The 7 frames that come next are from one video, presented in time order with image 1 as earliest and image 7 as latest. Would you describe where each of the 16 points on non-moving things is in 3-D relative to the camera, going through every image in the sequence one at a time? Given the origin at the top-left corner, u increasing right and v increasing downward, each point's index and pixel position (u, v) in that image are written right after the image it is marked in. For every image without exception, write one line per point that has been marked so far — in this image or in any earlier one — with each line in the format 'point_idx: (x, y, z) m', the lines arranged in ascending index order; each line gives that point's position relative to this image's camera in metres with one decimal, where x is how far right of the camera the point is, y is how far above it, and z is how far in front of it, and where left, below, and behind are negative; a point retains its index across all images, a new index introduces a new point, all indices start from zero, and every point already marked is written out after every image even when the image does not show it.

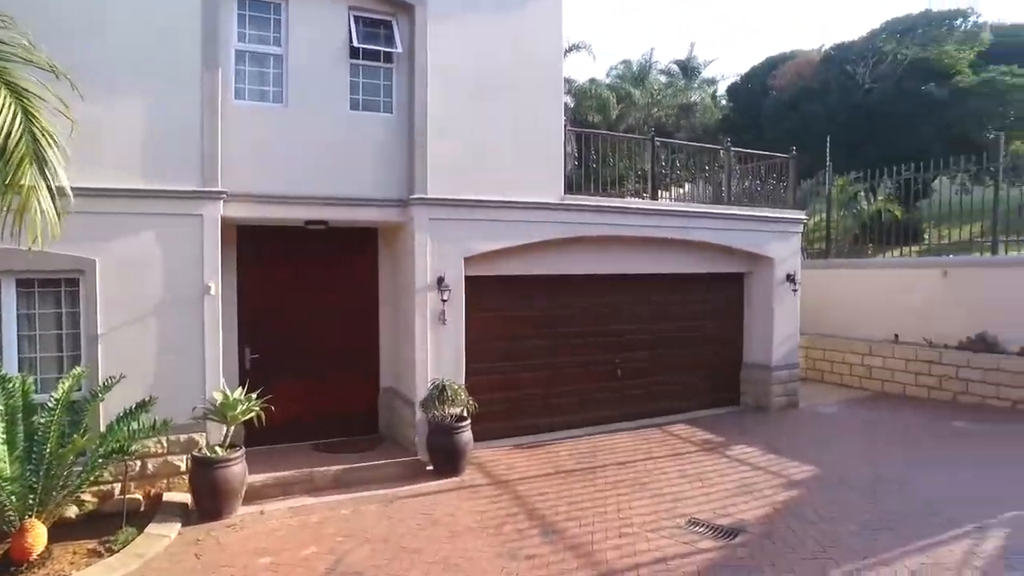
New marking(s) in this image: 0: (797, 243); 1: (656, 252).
0: (+4.1, +0.6, +9.5) m
1: (+1.9, +0.5, +8.8) m
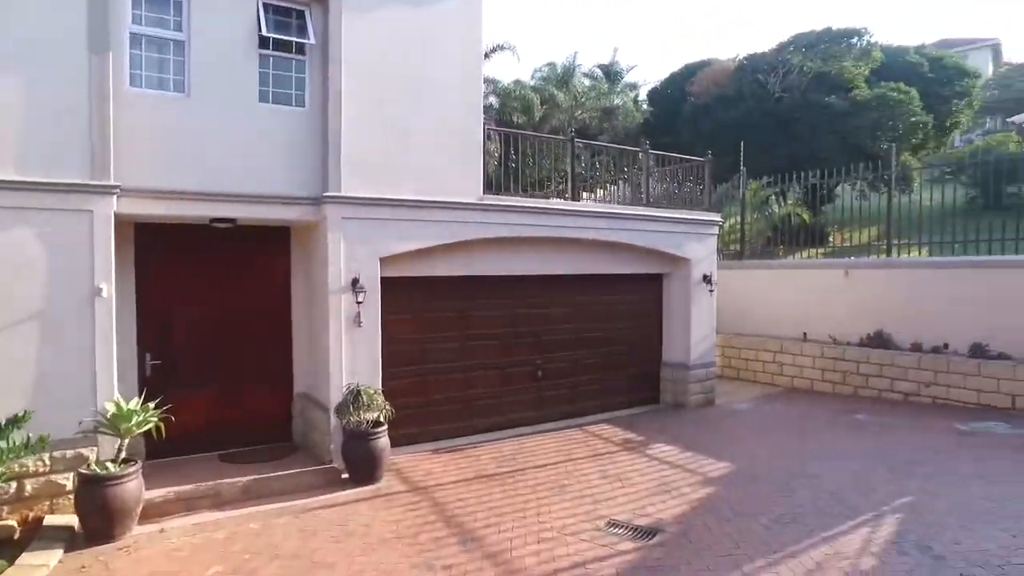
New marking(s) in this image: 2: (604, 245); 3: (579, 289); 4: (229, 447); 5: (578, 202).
0: (+3.0, +0.6, +9.8) m
1: (+0.8, +0.4, +8.9) m
2: (+1.2, +0.6, +9.0) m
3: (+0.9, 0.0, +9.1) m
4: (-3.2, -1.8, +7.4) m
5: (+0.8, +1.1, +8.5) m
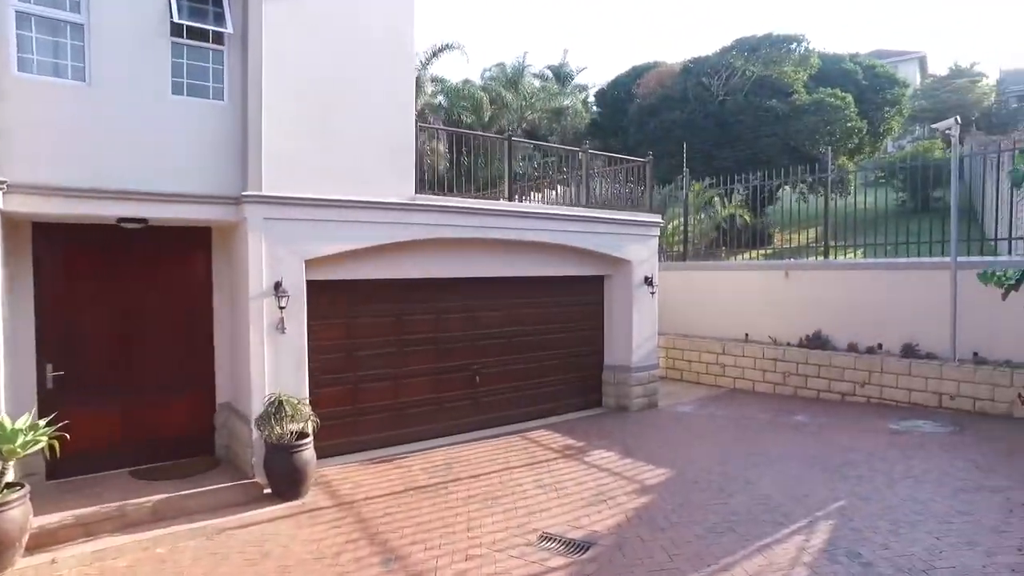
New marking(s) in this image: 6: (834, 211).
0: (+2.1, +0.6, +9.8) m
1: (0.0, +0.4, +8.6) m
2: (+0.4, +0.5, +8.9) m
3: (+0.1, -0.1, +8.9) m
4: (-3.9, -1.8, +6.9) m
5: (0.0, +1.1, +8.3) m
6: (+5.4, +1.3, +11.0) m
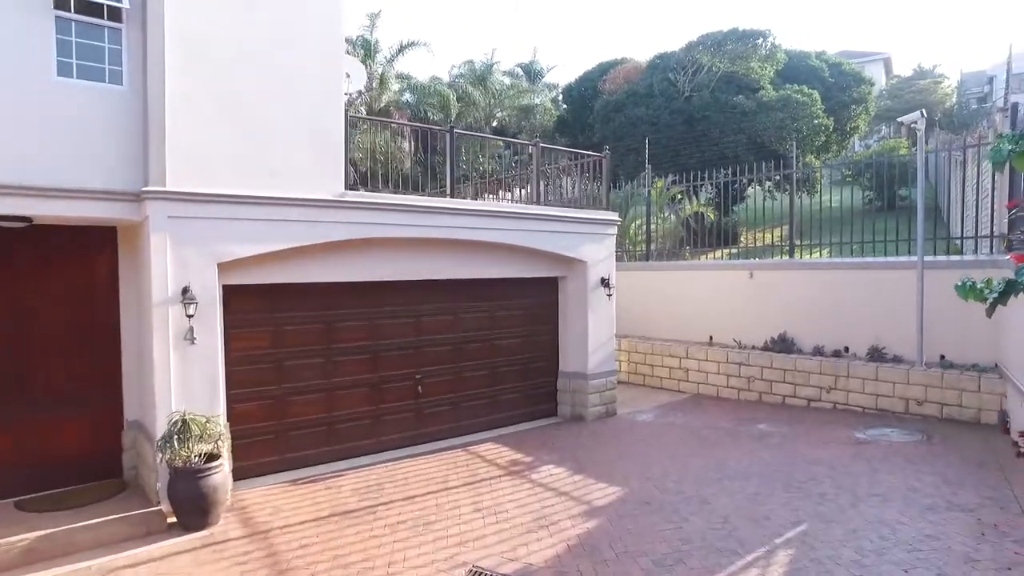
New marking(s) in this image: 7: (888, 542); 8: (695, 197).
0: (+1.4, +0.6, +9.2) m
1: (-0.6, +0.4, +8.1) m
2: (-0.3, +0.5, +8.3) m
3: (-0.6, -0.1, +8.3) m
4: (-4.5, -1.9, +6.2) m
5: (-0.6, +1.0, +7.7) m
6: (+4.7, +1.3, +10.6) m
7: (+2.7, -1.8, +4.7) m
8: (+3.4, +1.7, +12.1) m
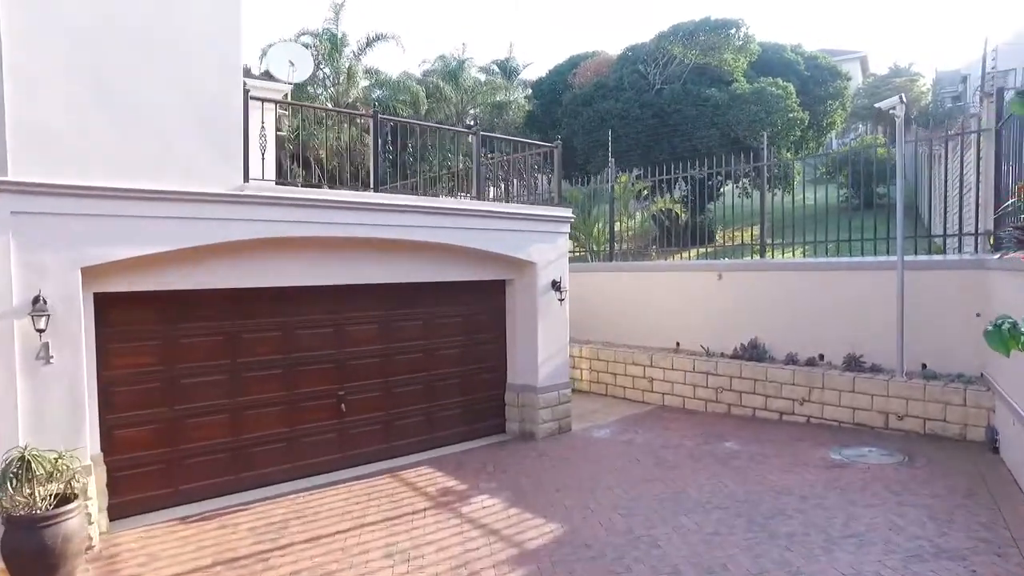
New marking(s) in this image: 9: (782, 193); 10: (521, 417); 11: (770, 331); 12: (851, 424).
0: (+0.7, +0.5, +8.4) m
1: (-1.3, +0.3, +7.2) m
2: (-1.0, +0.5, +7.4) m
3: (-1.3, -0.1, +7.4) m
4: (-5.1, -2.0, +5.2) m
5: (-1.3, +1.0, +6.8) m
6: (+3.9, +1.2, +9.8) m
7: (+2.1, -1.8, +3.9) m
8: (+2.6, +1.6, +11.3) m
9: (+4.0, +1.4, +9.8) m
10: (+0.1, -1.6, +8.2) m
11: (+3.7, -0.6, +9.4) m
12: (+4.0, -1.6, +7.8) m
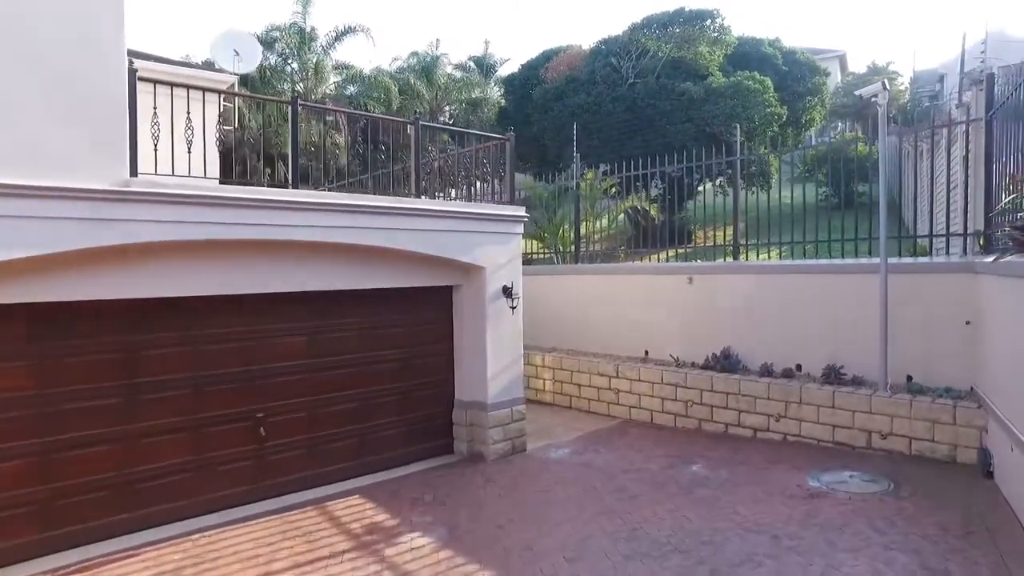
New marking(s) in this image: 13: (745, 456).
0: (+0.1, +0.5, +7.6) m
1: (-1.9, +0.2, +6.3) m
2: (-1.5, +0.4, +6.6) m
3: (-1.9, -0.2, +6.6) m
4: (-5.6, -2.1, +4.3) m
5: (-1.9, +0.9, +6.0) m
6: (+3.3, +1.2, +9.1) m
7: (+1.6, -1.9, +3.1) m
8: (+1.9, +1.6, +10.6) m
9: (+3.4, +1.4, +9.1) m
10: (-0.5, -1.7, +7.4) m
11: (+3.0, -0.7, +8.7) m
12: (+3.4, -1.7, +7.1) m
13: (+2.5, -1.8, +7.0) m
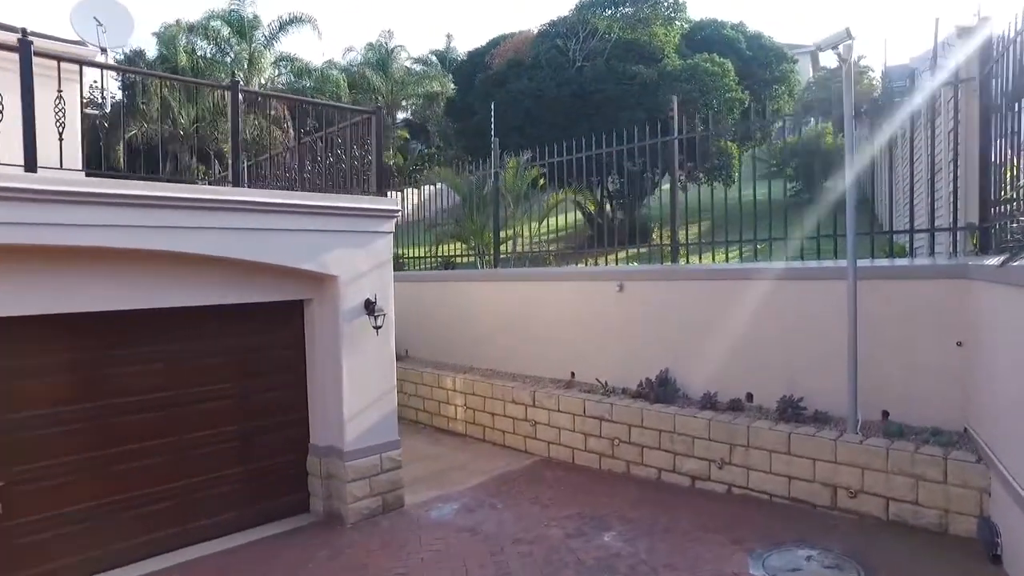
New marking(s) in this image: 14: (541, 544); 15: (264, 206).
0: (-1.1, +0.4, +5.9) m
1: (-3.0, +0.1, +4.6) m
2: (-2.7, +0.3, +4.8) m
3: (-3.0, -0.3, +4.8) m
4: (-6.7, -2.2, +2.4) m
5: (-3.0, +0.8, +4.2) m
6: (+2.0, +1.1, +7.5) m
7: (+0.6, -2.0, +1.5) m
8: (+0.7, +1.5, +8.9) m
9: (+2.2, +1.3, +7.6) m
10: (-1.6, -1.8, +5.7) m
11: (+1.8, -0.8, +7.0) m
12: (+2.3, -1.8, +5.5) m
13: (+1.4, -1.9, +5.4) m
14: (+0.3, -2.0, +5.1) m
15: (-1.9, +0.7, +5.1) m
